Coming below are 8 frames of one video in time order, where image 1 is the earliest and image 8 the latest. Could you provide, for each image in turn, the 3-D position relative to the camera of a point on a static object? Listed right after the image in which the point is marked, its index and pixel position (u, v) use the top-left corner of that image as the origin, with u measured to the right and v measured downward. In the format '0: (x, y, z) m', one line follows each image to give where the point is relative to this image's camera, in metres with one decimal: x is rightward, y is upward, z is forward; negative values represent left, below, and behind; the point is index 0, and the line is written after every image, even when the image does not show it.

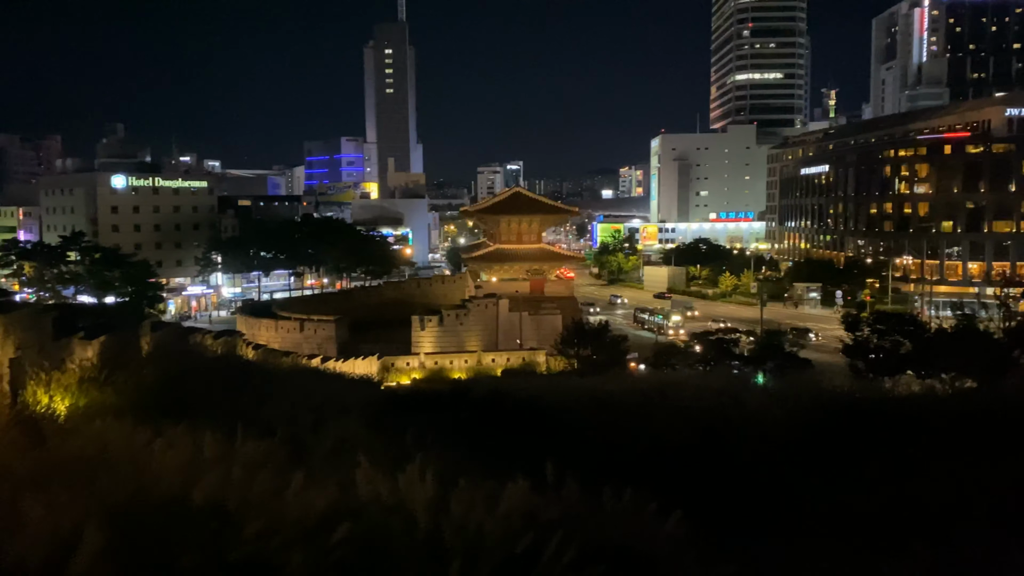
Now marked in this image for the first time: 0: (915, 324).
0: (+9.4, -0.9, +19.5) m
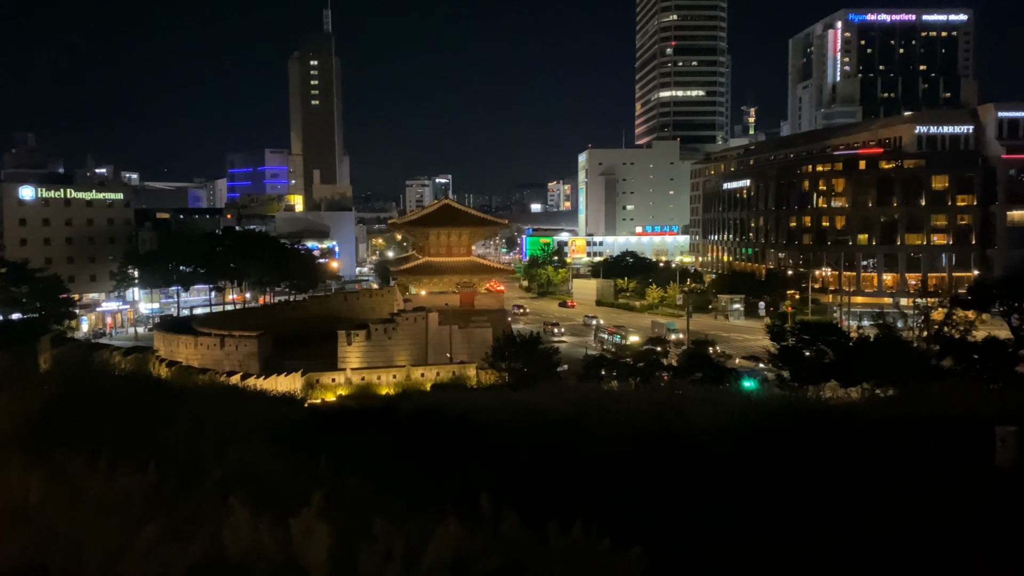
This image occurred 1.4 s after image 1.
0: (+7.7, -1.1, +19.7) m
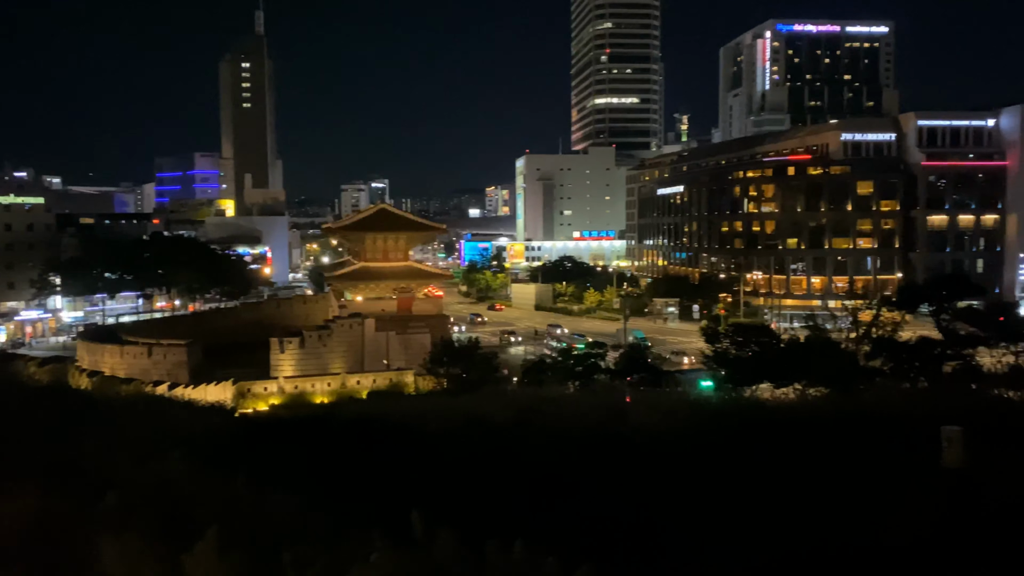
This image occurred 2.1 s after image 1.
0: (+6.2, -1.1, +20.0) m
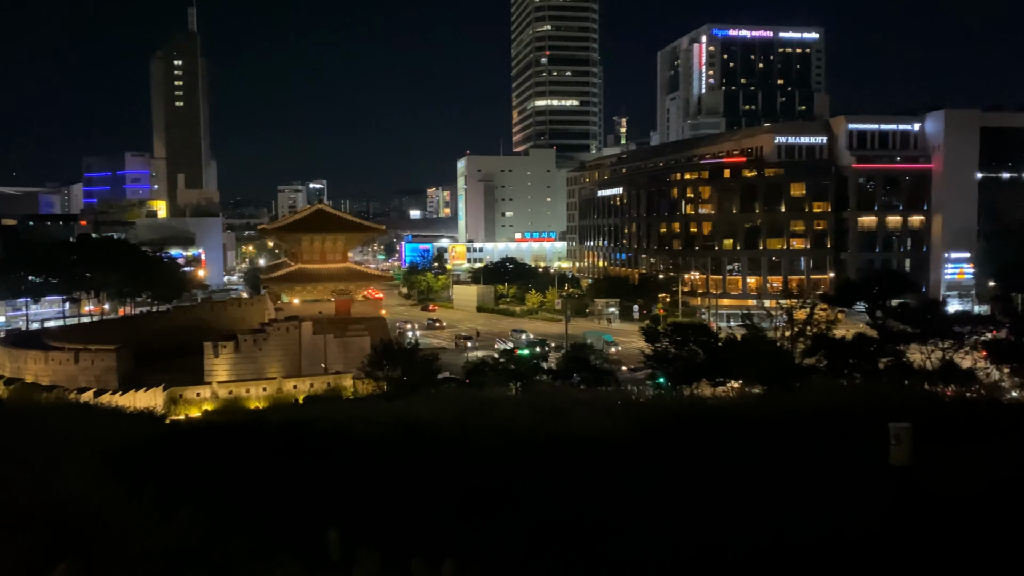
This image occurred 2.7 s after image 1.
0: (+4.8, -1.1, +20.1) m
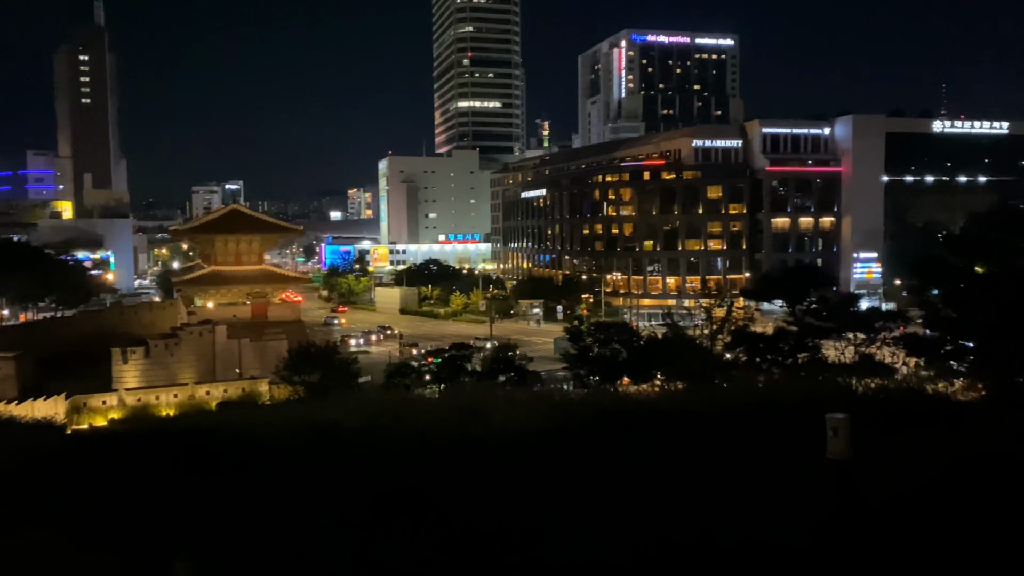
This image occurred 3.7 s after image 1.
0: (+2.9, -1.1, +20.1) m
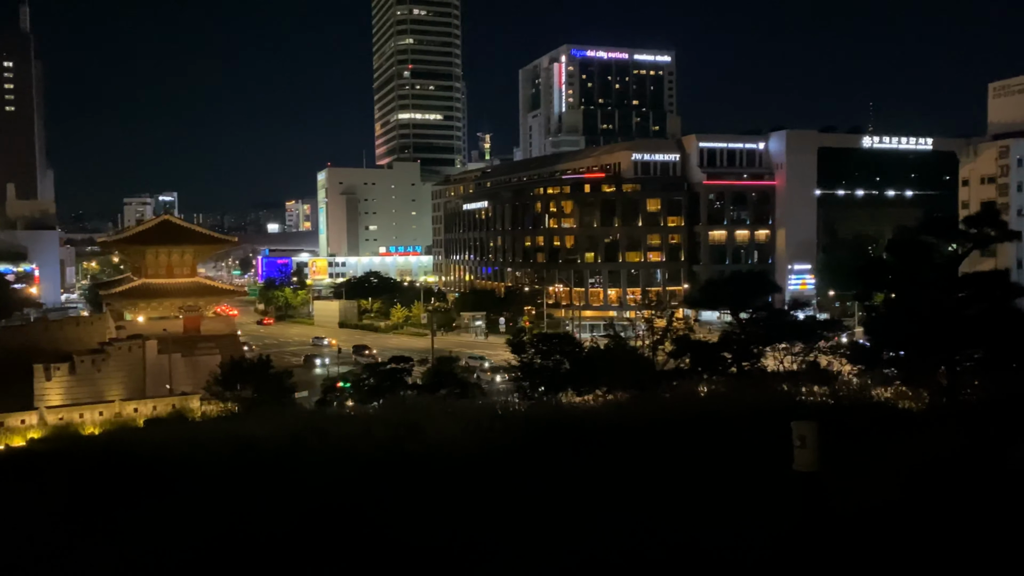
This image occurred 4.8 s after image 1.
0: (+1.5, -1.3, +20.0) m
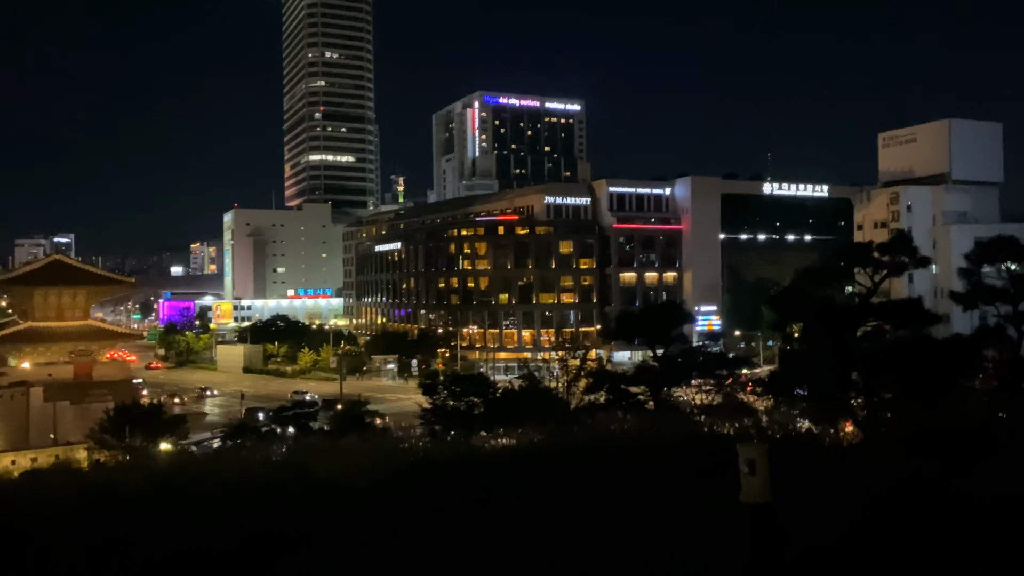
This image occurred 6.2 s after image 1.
0: (-0.6, -2.2, +19.4) m
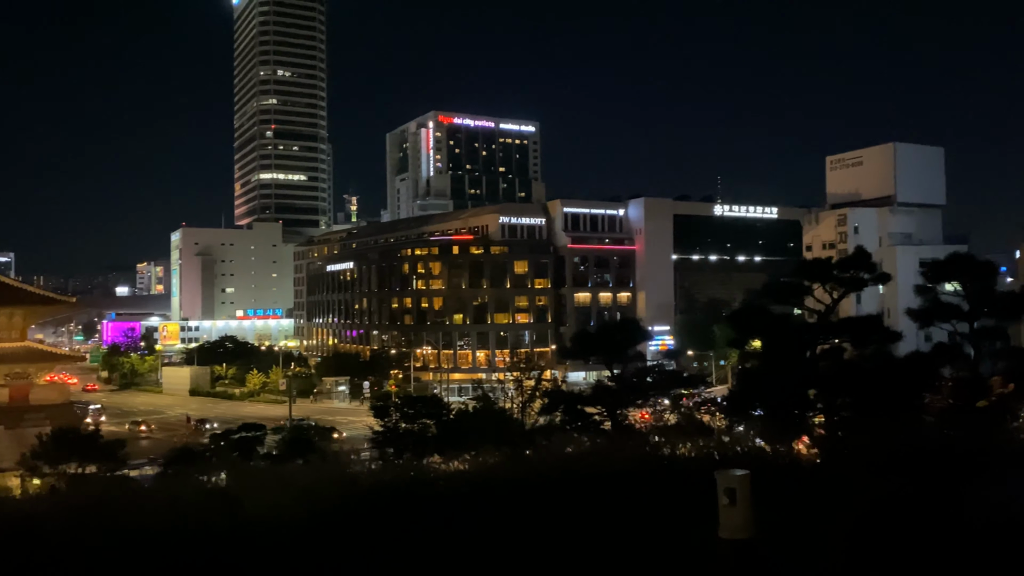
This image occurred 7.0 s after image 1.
0: (-1.6, -2.7, +19.0) m
